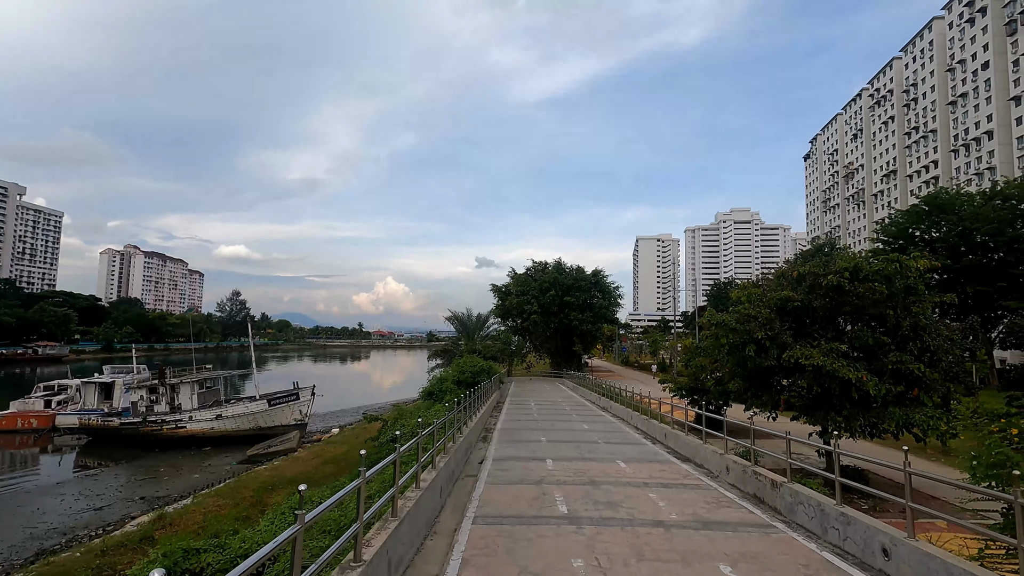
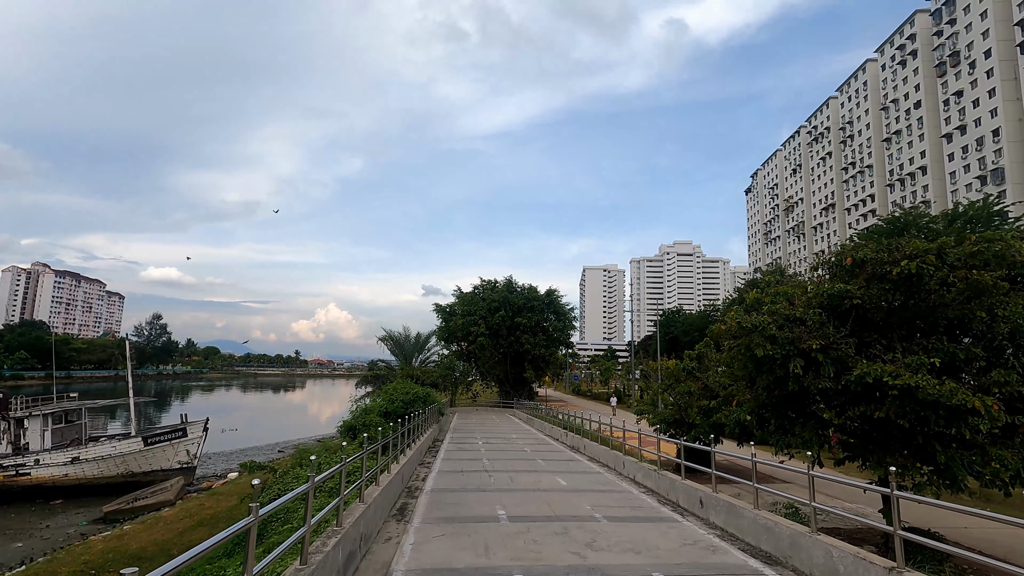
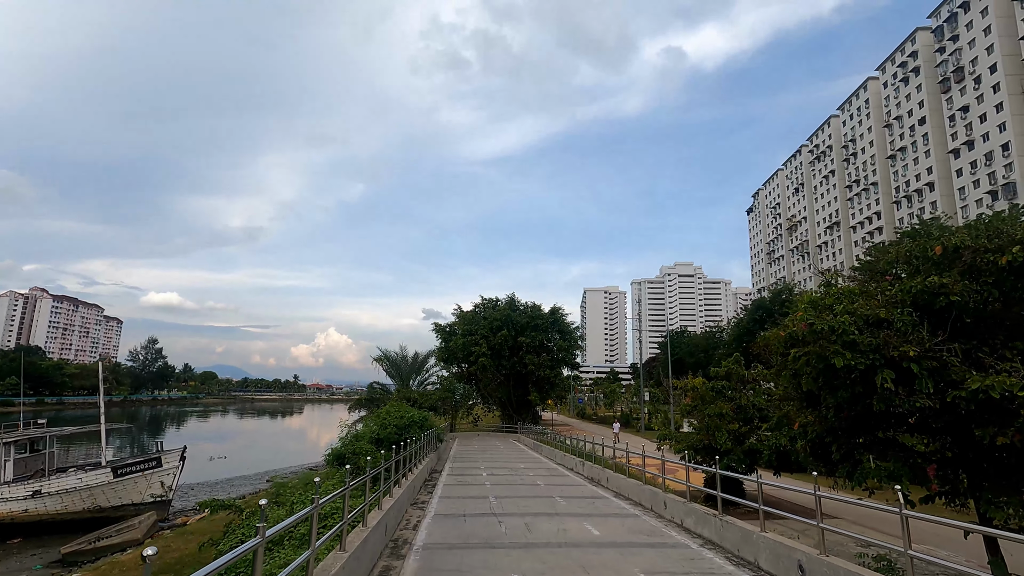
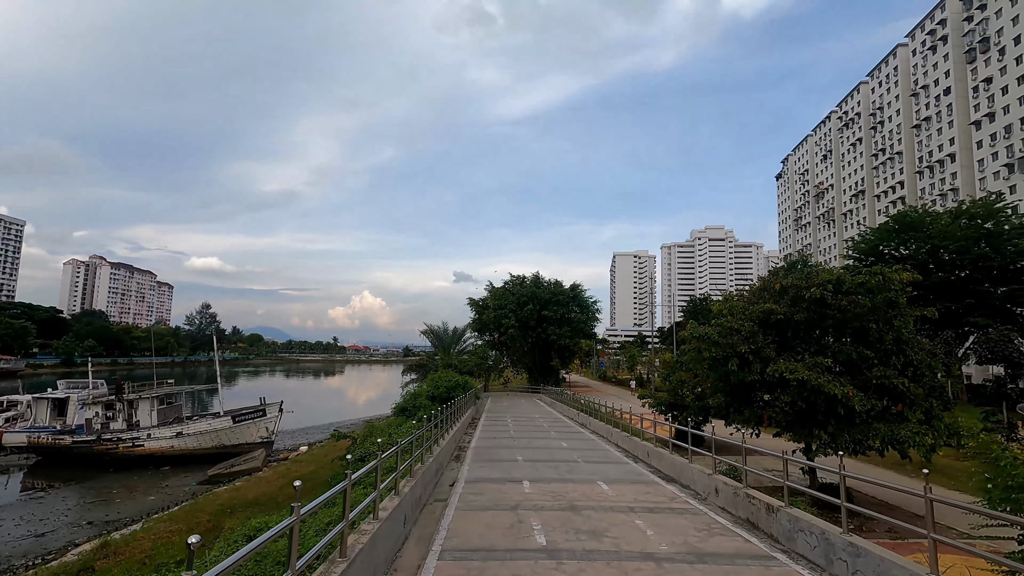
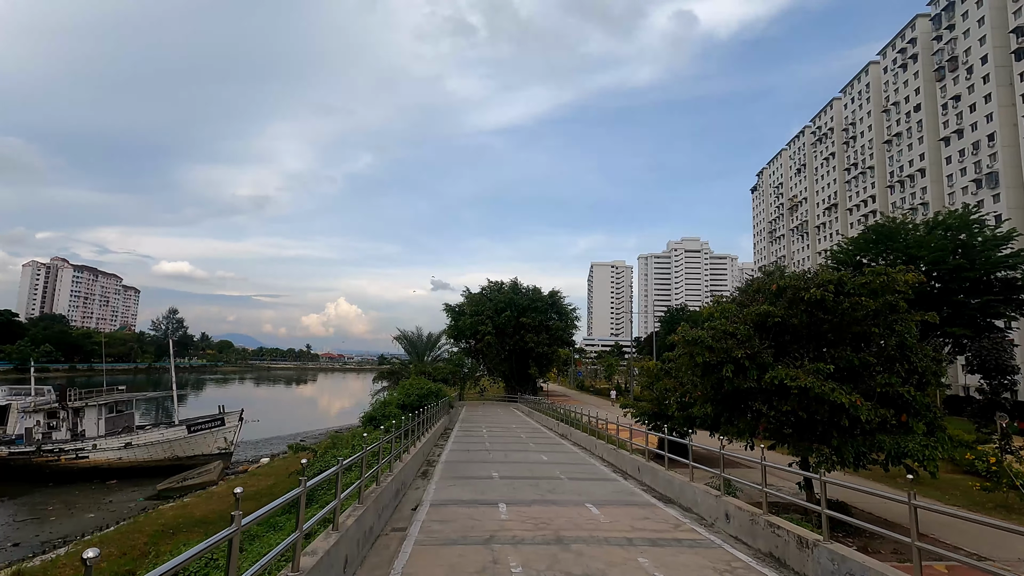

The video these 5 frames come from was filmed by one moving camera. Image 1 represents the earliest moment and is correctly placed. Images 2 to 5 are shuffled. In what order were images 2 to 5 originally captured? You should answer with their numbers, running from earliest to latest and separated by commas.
4, 5, 2, 3
